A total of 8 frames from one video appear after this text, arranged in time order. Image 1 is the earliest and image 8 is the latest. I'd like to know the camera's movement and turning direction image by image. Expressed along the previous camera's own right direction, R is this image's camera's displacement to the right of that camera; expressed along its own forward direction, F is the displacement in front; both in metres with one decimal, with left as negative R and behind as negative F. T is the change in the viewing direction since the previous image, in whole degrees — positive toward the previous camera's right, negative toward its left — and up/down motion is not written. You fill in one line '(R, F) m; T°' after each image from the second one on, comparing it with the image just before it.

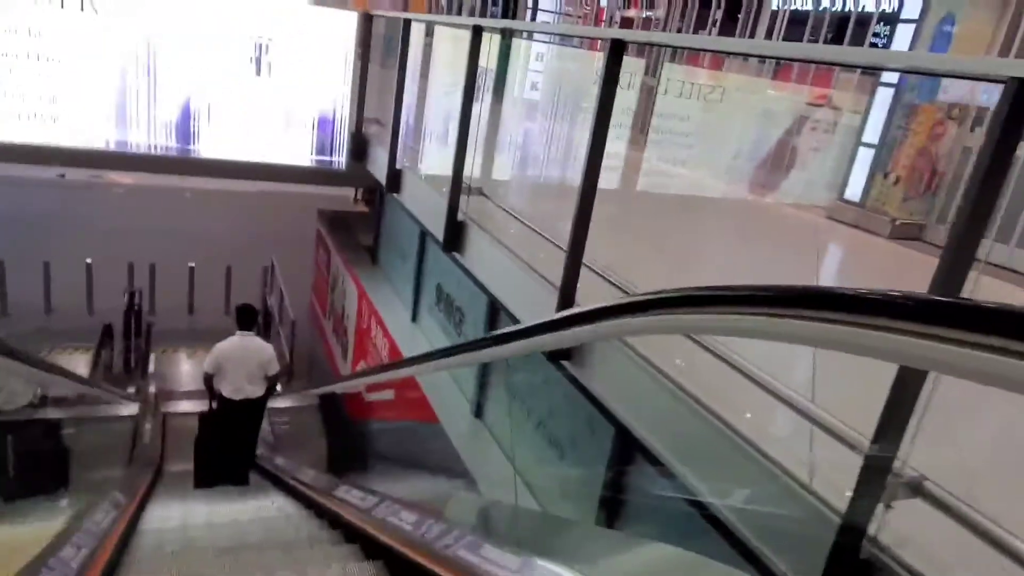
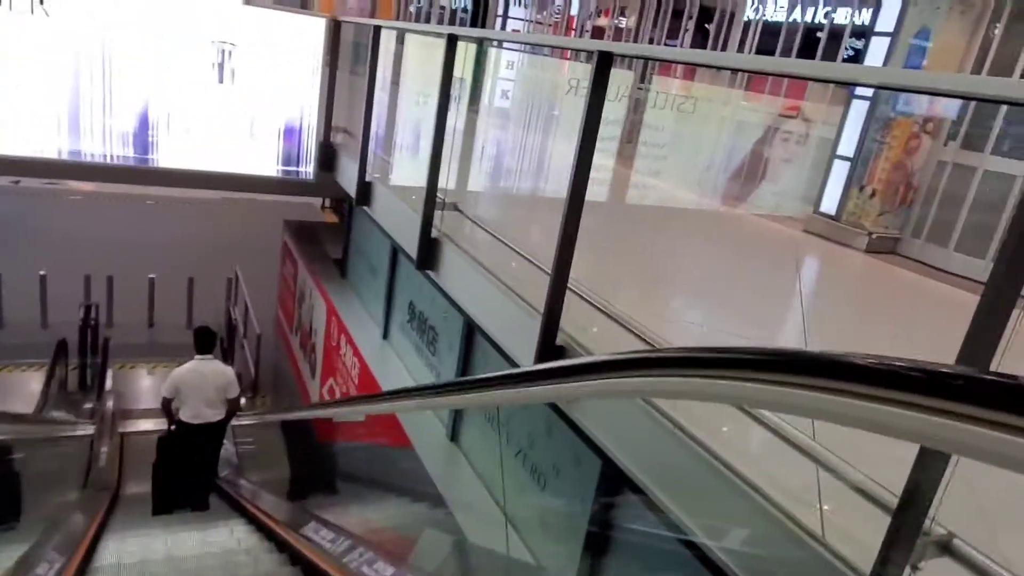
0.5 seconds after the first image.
(0.0, +0.1) m; +2°
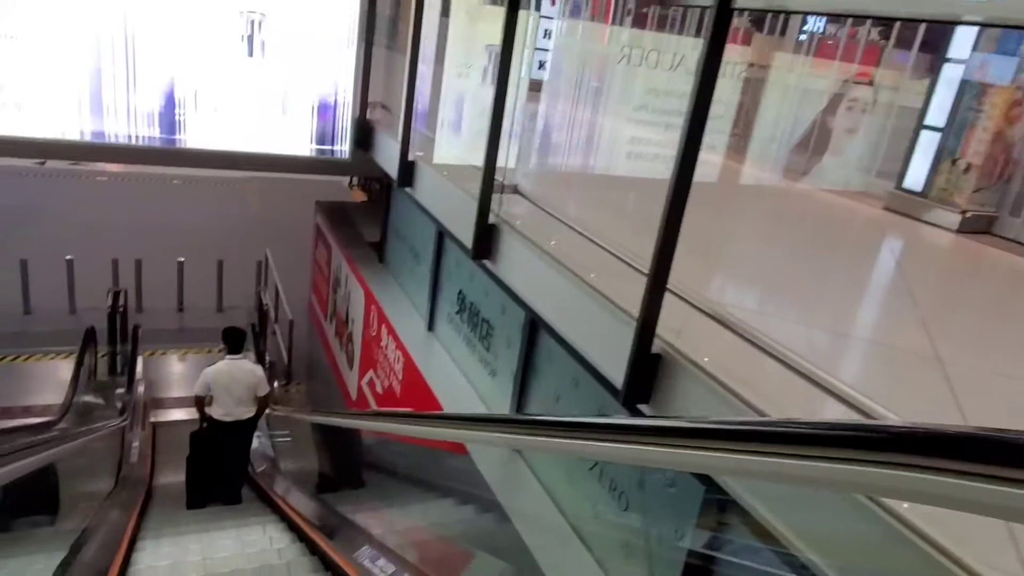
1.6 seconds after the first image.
(-0.2, +0.4) m; -2°
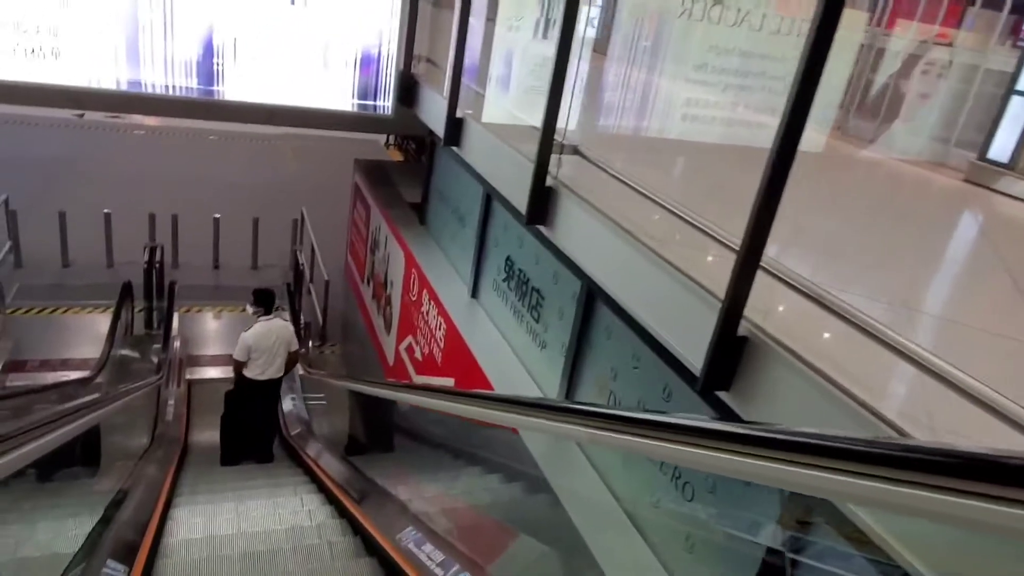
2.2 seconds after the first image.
(-0.1, +0.2) m; -2°
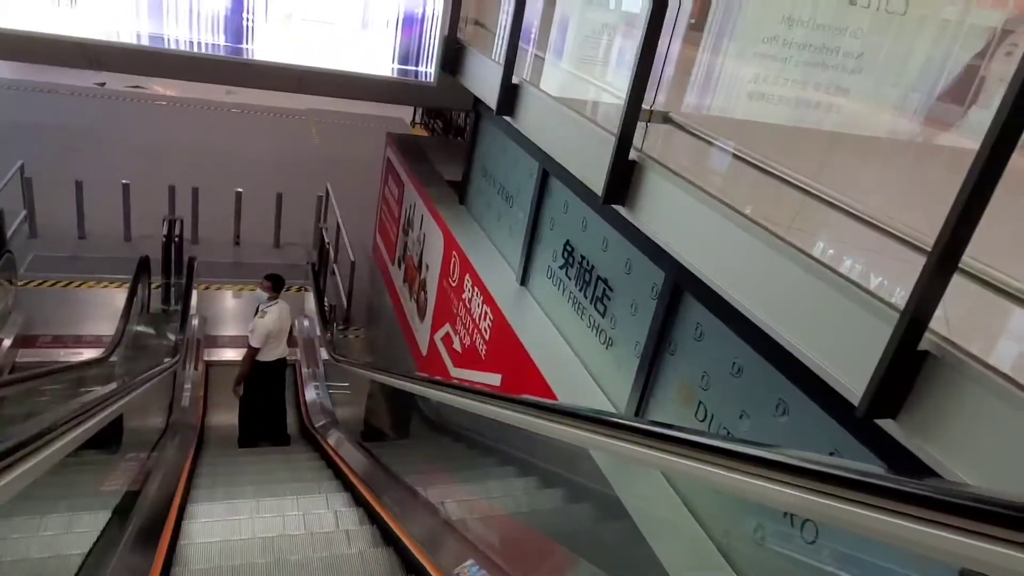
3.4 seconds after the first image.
(-0.2, +0.4) m; -1°
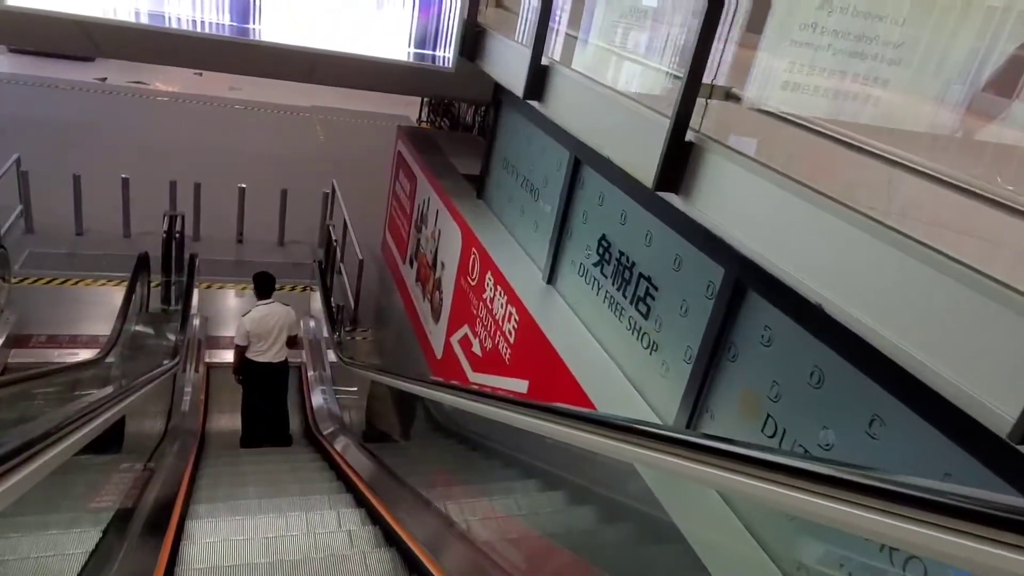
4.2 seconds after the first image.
(-0.1, +0.3) m; 0°
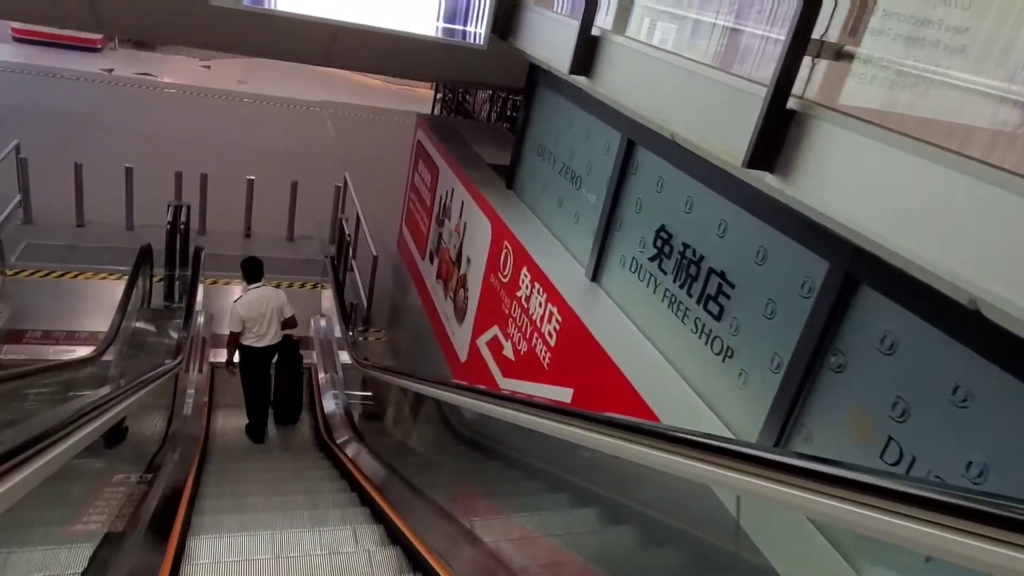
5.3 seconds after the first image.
(-0.2, +0.4) m; 0°
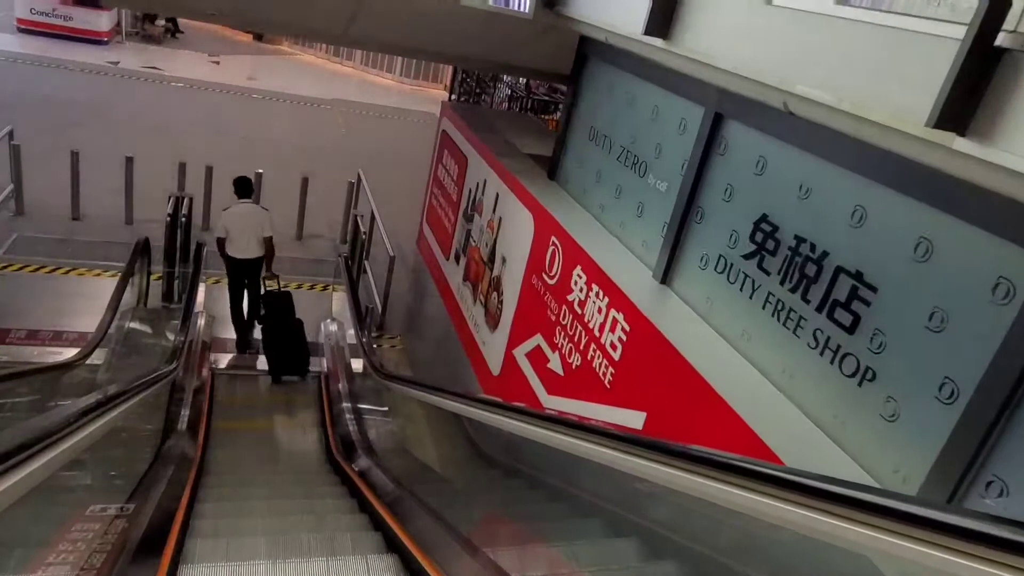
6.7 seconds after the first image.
(-0.2, +0.5) m; 0°
